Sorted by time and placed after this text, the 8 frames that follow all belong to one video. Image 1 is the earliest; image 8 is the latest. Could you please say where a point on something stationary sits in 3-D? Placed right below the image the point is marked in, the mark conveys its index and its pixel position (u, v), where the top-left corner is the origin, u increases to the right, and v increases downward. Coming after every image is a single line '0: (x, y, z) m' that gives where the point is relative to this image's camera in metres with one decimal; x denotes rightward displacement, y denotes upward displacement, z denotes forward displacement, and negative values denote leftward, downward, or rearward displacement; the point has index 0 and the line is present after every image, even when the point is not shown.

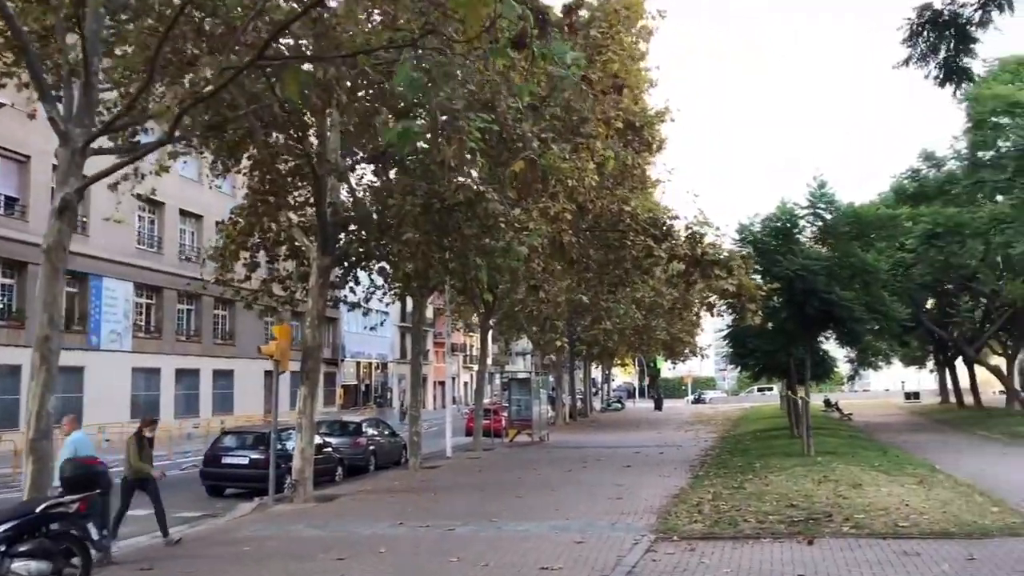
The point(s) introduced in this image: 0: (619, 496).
0: (+1.7, -3.4, +15.3) m
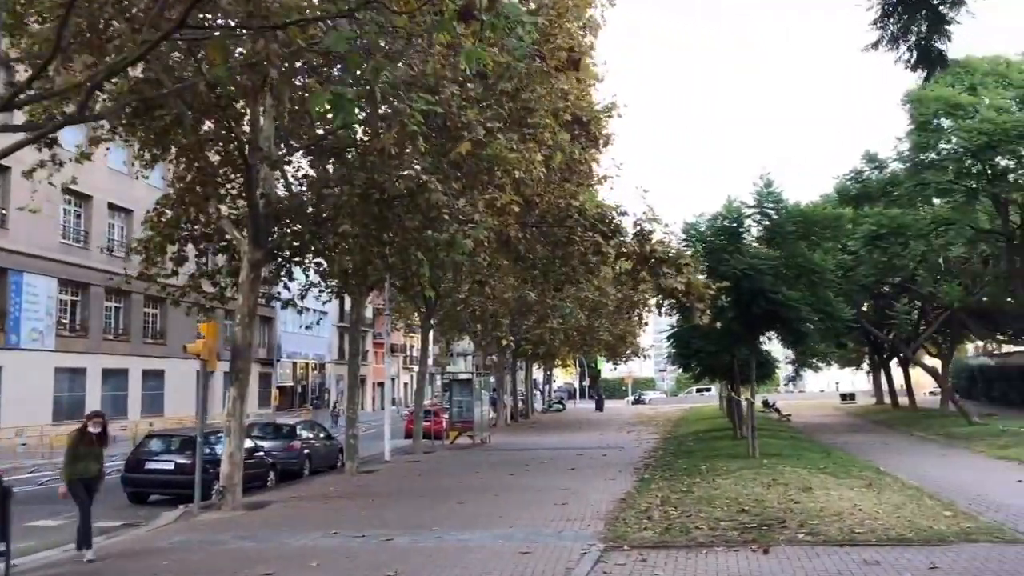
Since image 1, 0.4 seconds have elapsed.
0: (+0.8, -3.4, +14.7) m
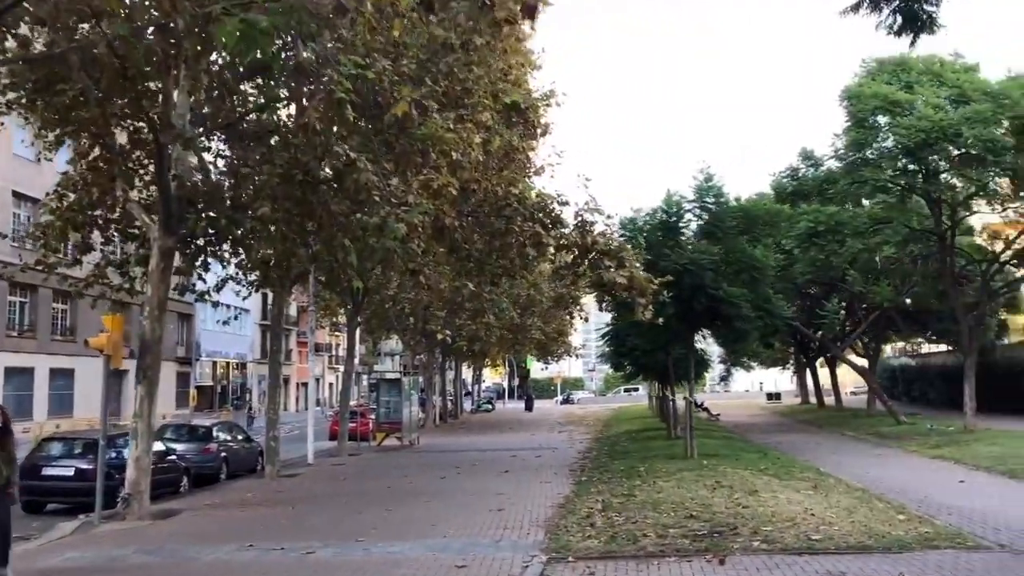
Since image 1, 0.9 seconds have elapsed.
0: (-0.2, -3.3, +13.9) m
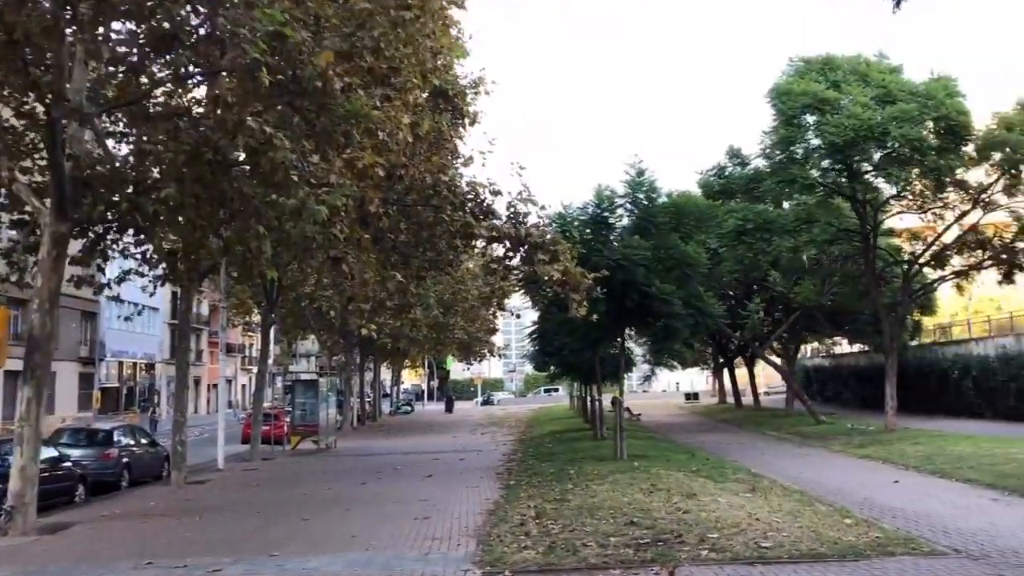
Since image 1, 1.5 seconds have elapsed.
0: (-1.2, -3.2, +13.0) m
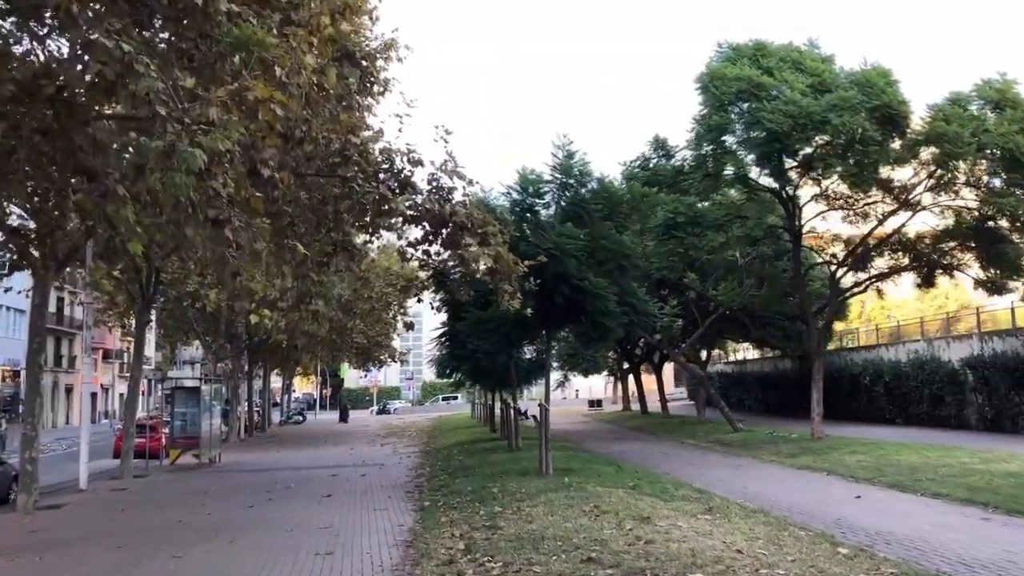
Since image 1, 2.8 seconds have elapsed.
0: (-2.1, -3.0, +10.7) m
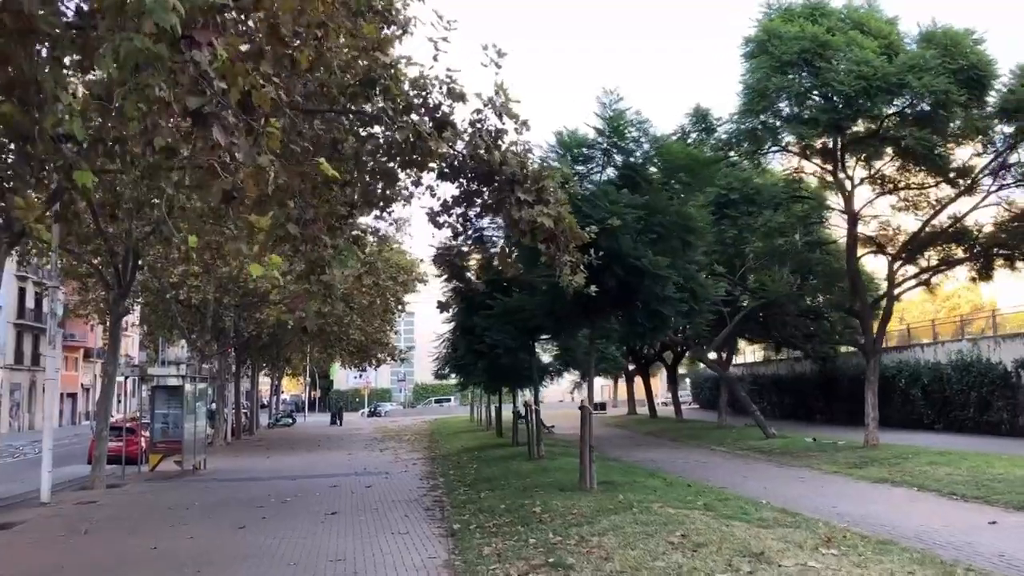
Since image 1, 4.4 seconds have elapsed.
0: (-1.4, -2.7, +8.1) m
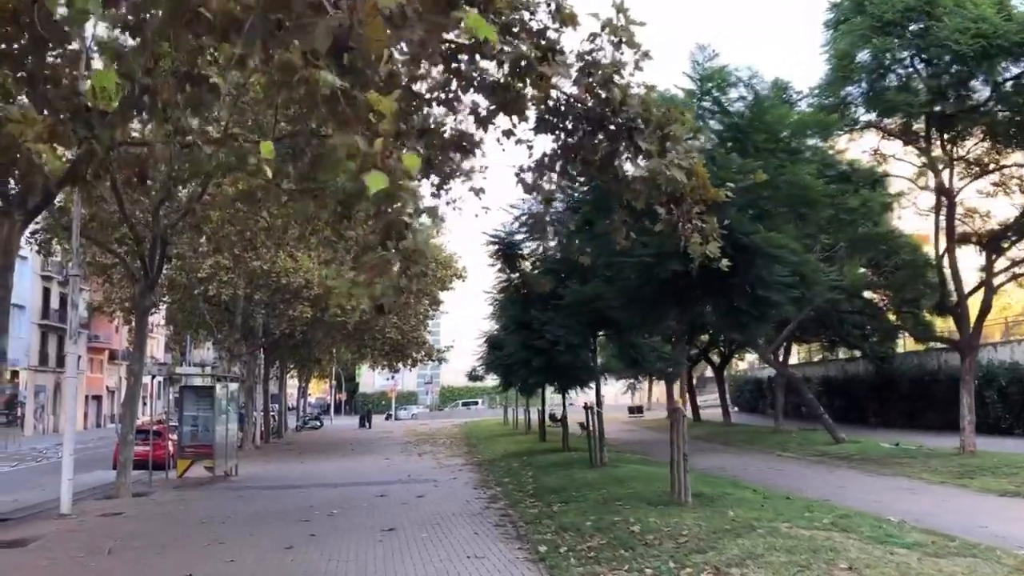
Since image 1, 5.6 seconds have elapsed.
0: (-0.5, -2.4, +6.3) m
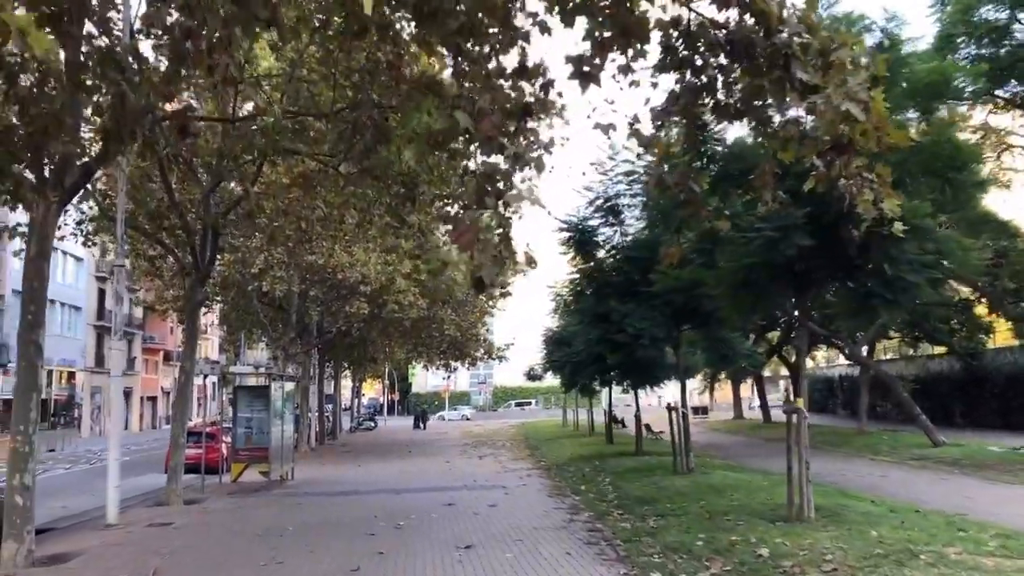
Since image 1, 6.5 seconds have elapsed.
0: (+0.3, -2.2, +4.8) m
